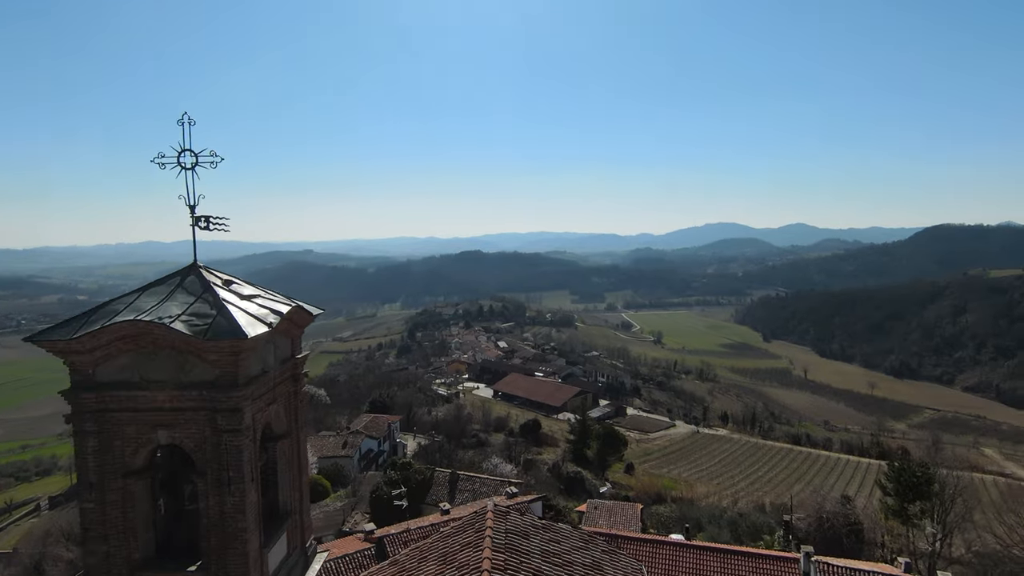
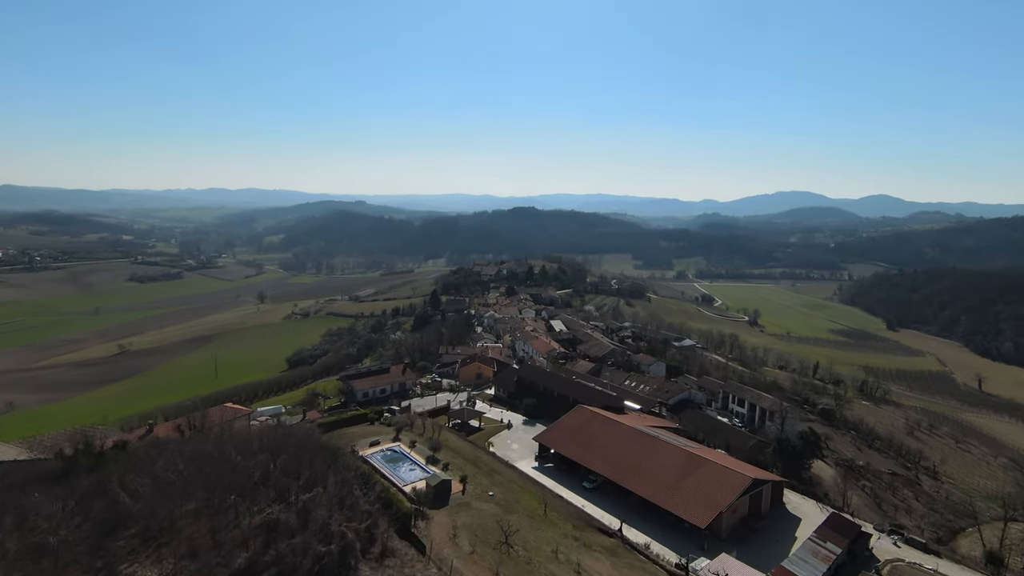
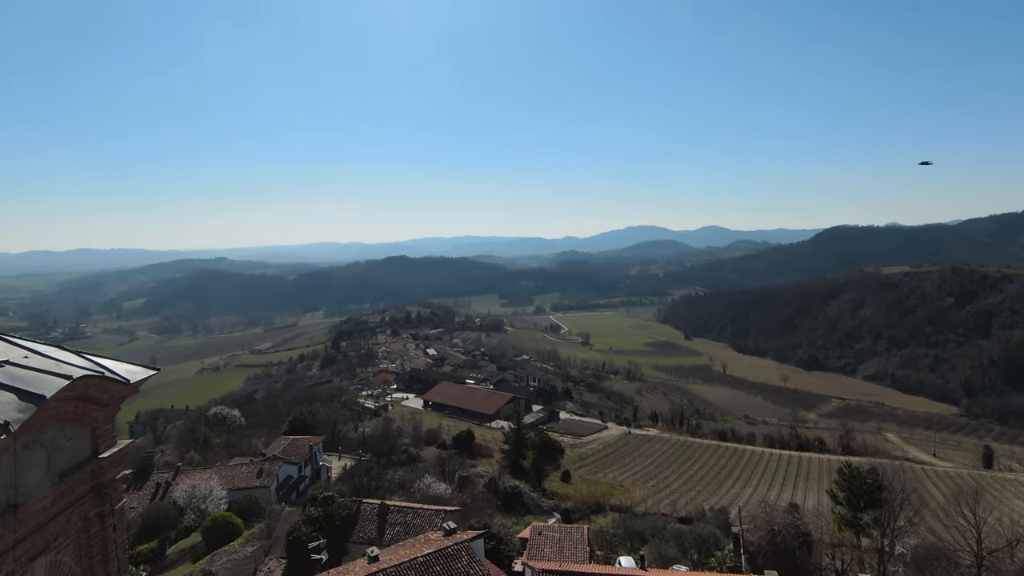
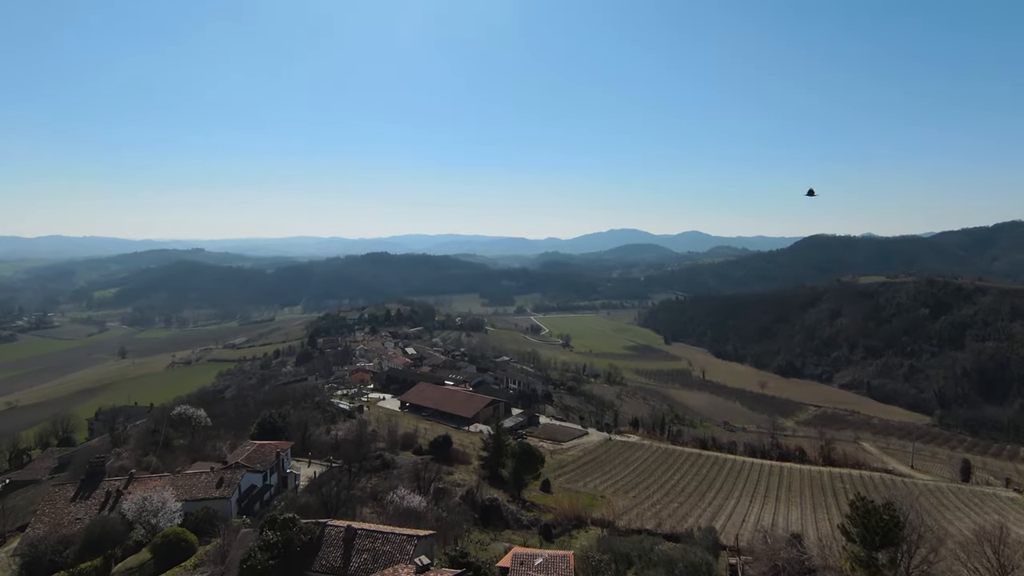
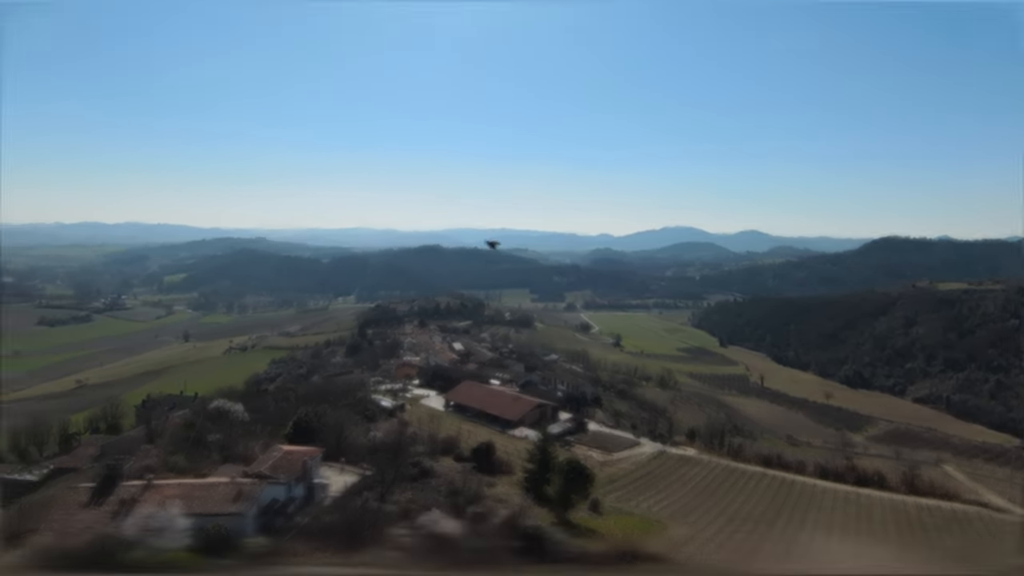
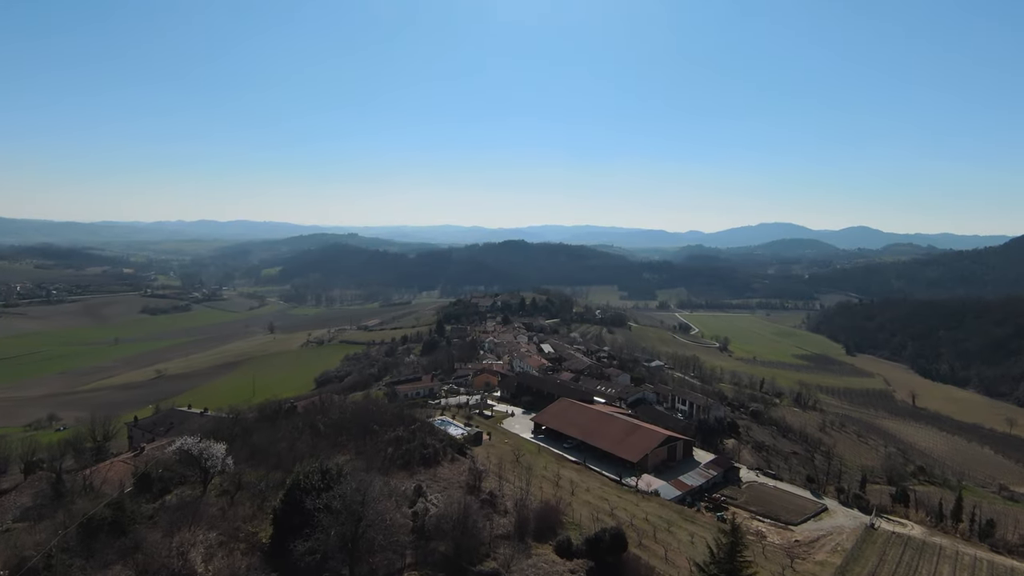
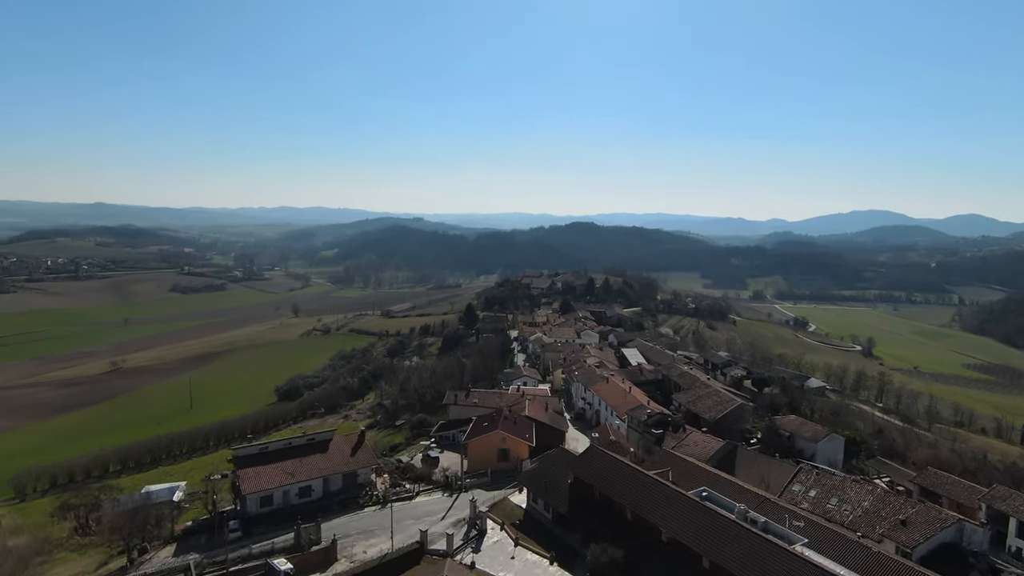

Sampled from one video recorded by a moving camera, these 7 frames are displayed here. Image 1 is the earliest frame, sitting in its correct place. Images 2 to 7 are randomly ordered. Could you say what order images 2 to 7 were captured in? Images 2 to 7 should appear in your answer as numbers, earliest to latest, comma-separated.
3, 4, 5, 6, 2, 7
